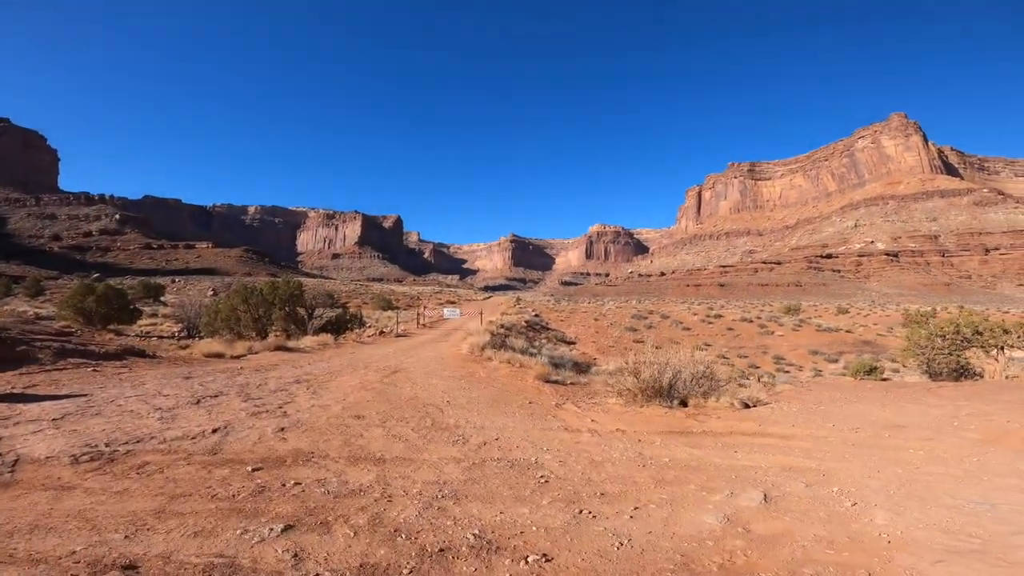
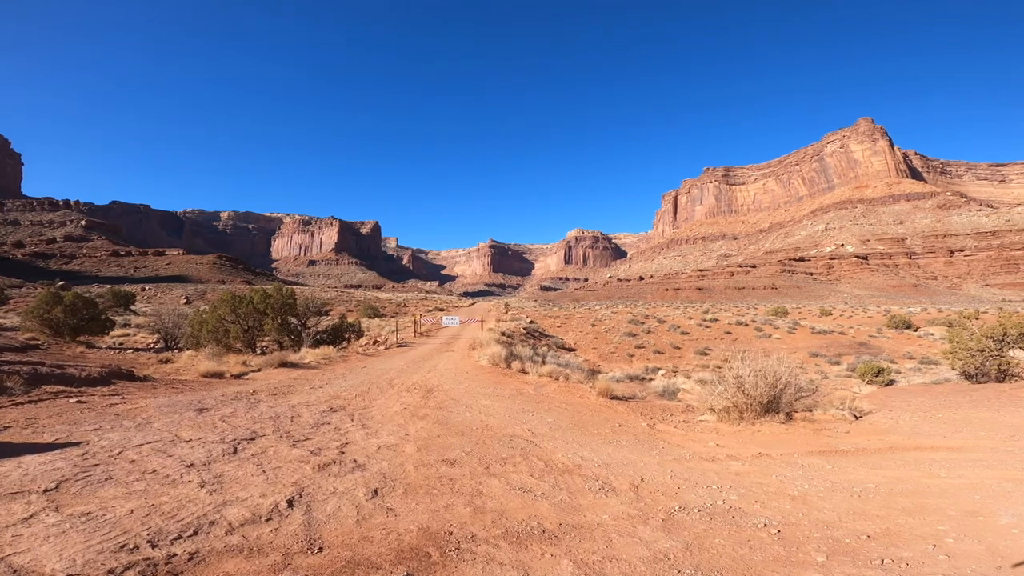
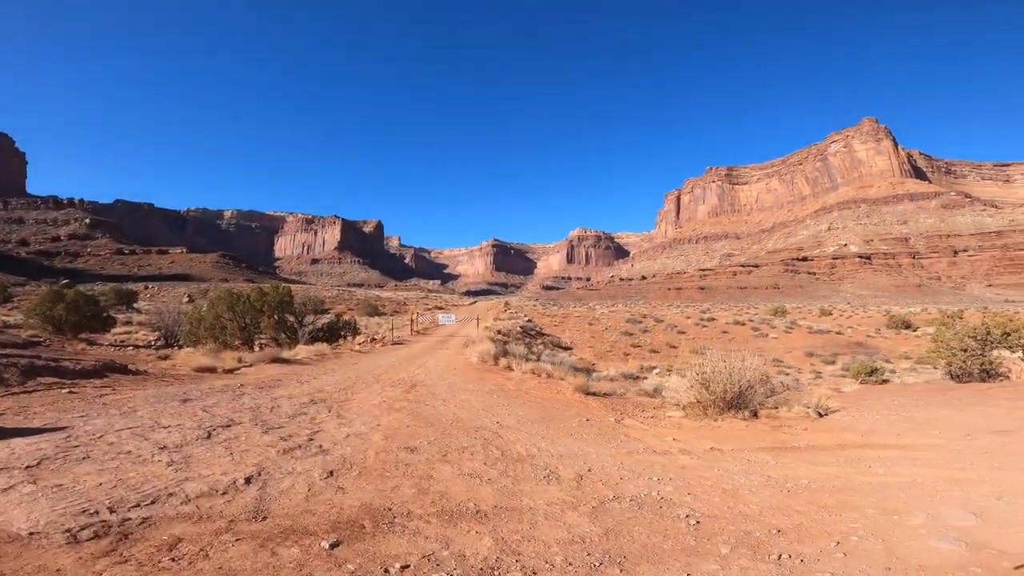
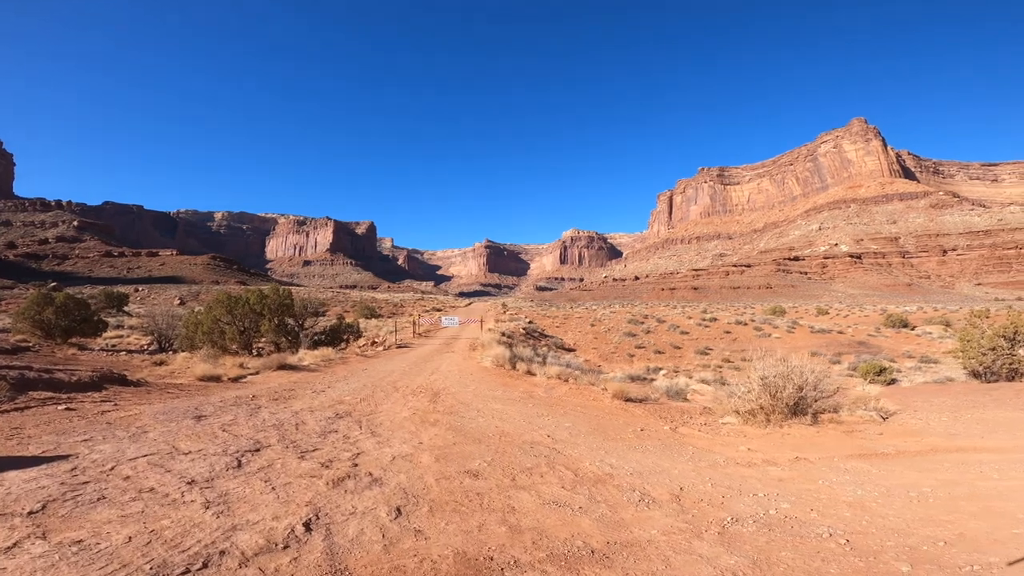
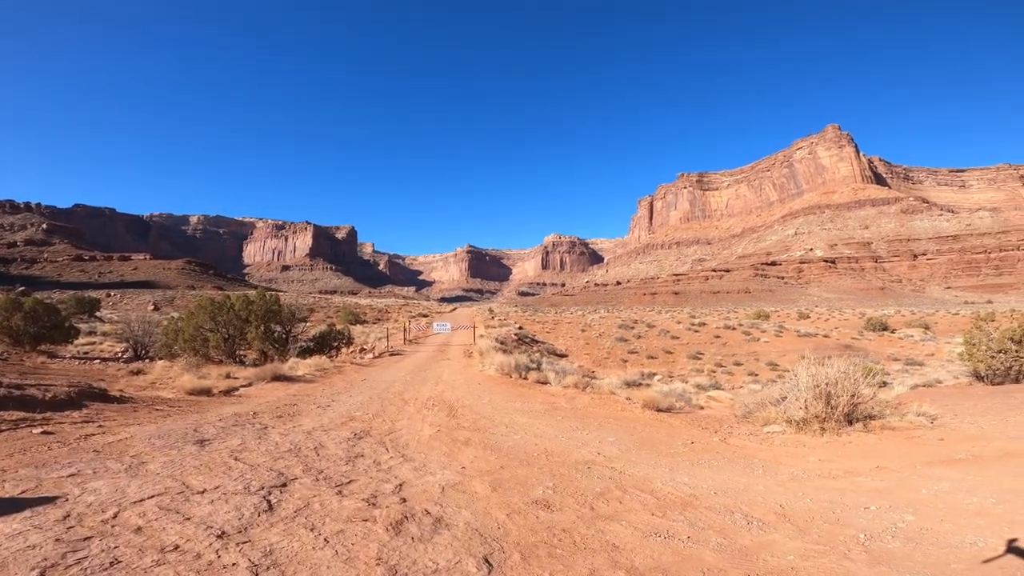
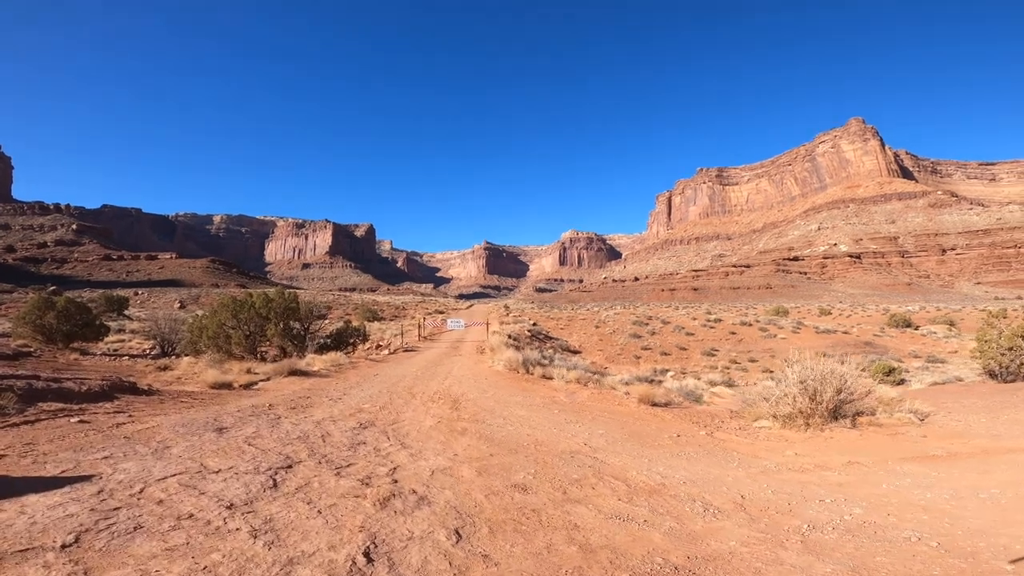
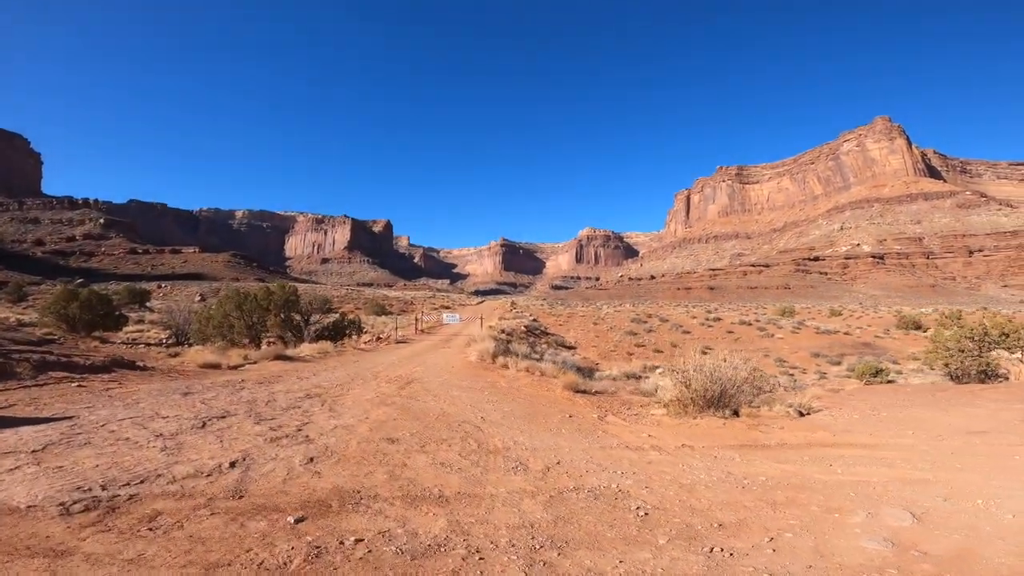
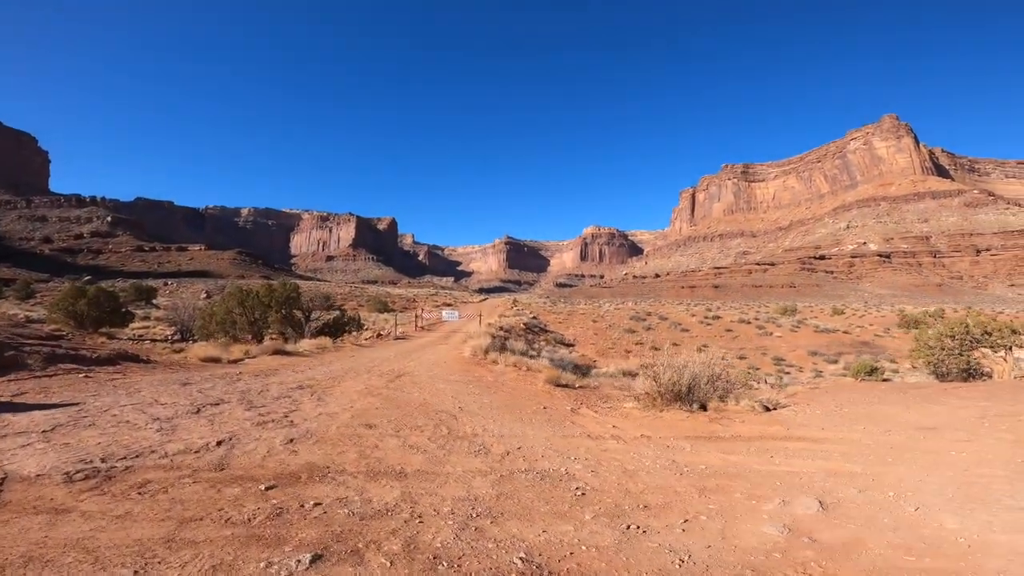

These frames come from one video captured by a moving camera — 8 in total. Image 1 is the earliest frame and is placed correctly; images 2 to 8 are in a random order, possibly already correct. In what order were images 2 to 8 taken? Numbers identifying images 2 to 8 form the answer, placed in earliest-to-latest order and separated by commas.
8, 7, 3, 2, 4, 6, 5
